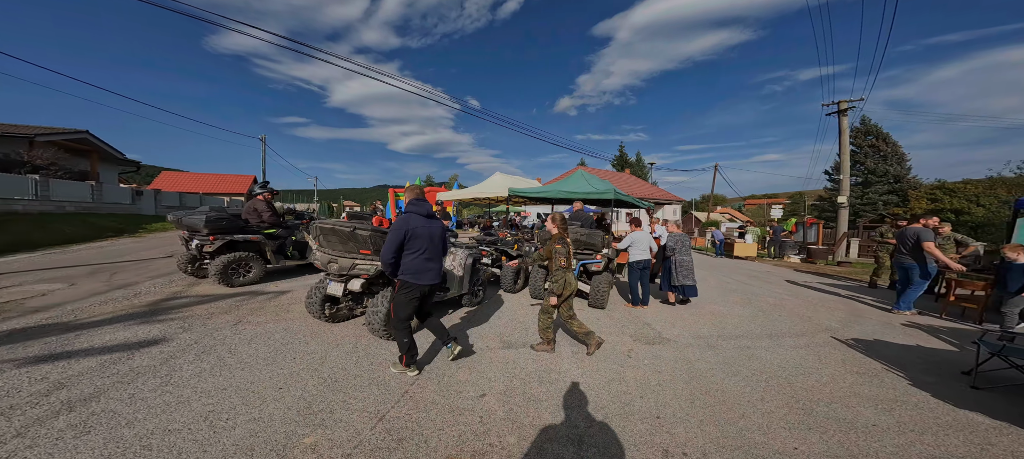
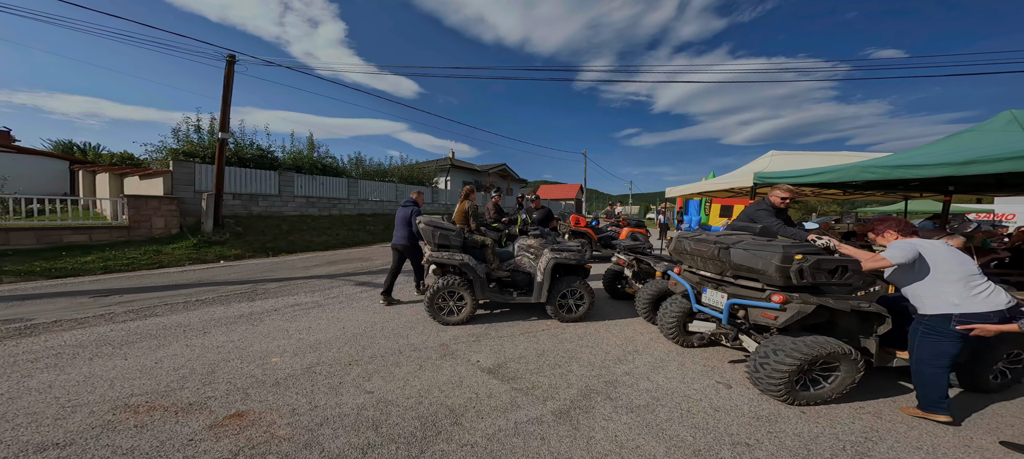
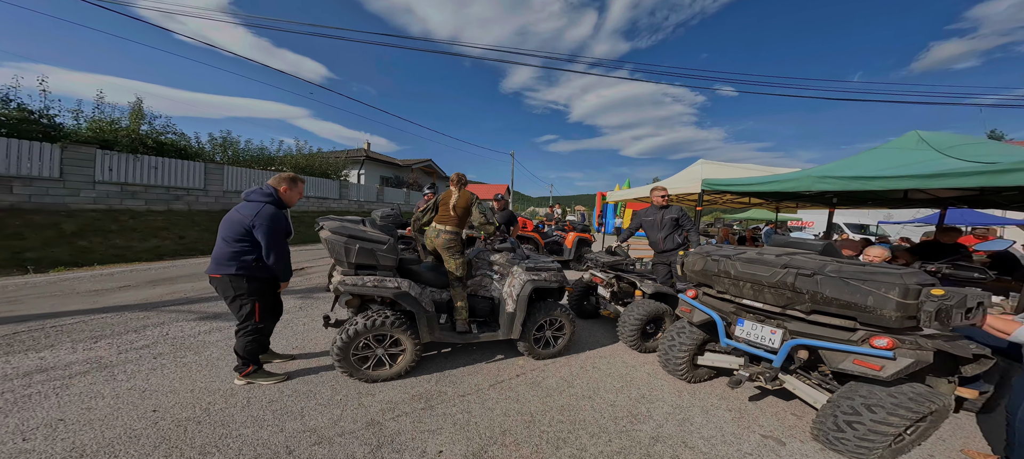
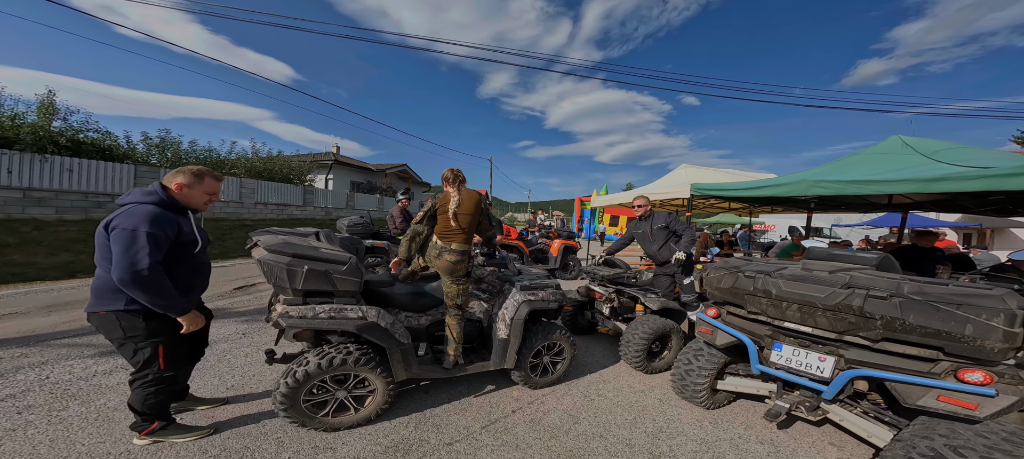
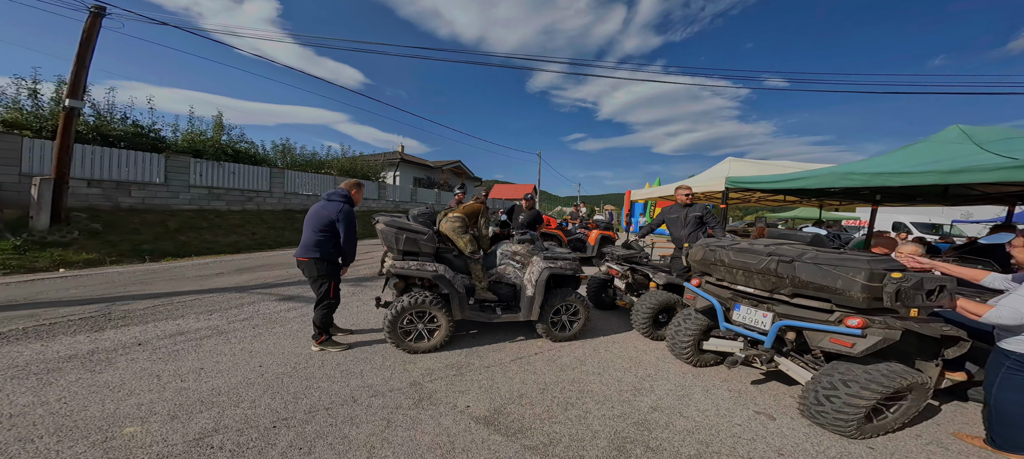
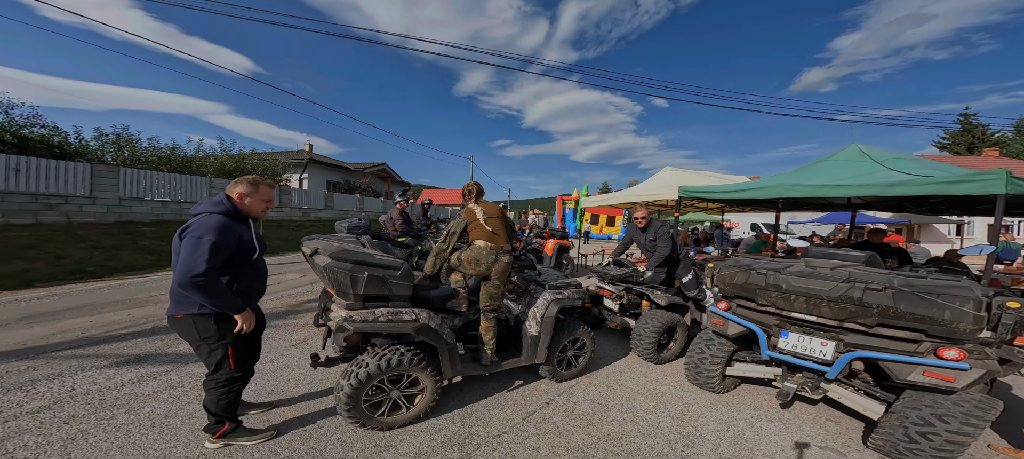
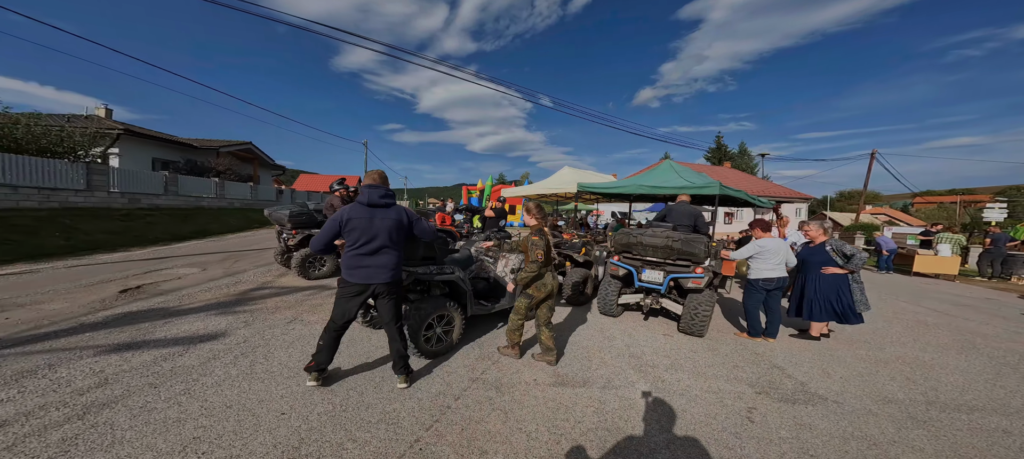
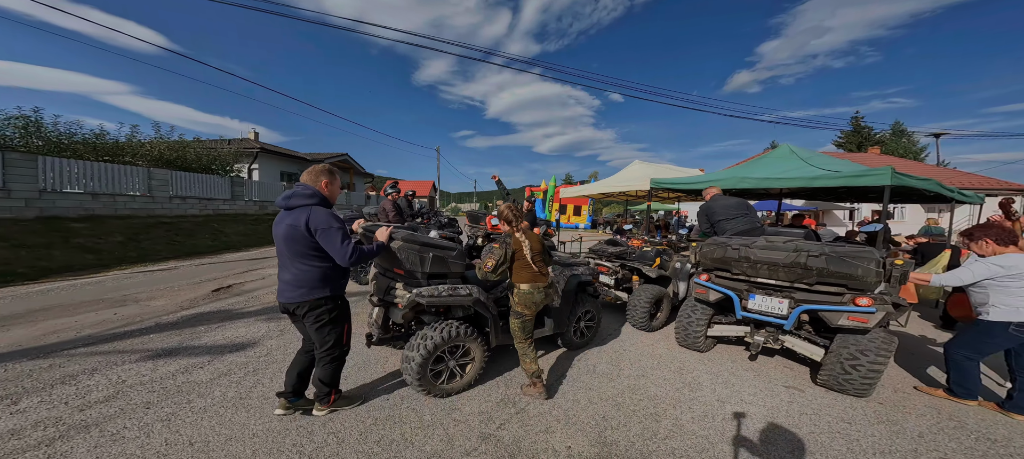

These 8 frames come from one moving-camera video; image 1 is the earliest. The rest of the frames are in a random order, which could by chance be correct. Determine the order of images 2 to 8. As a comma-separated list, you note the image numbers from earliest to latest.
7, 8, 6, 4, 3, 5, 2
